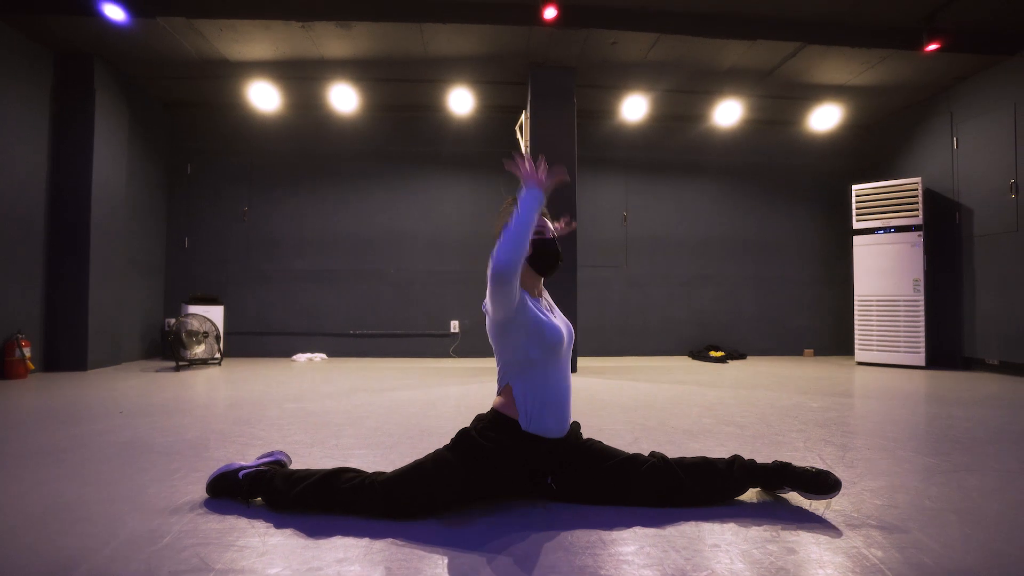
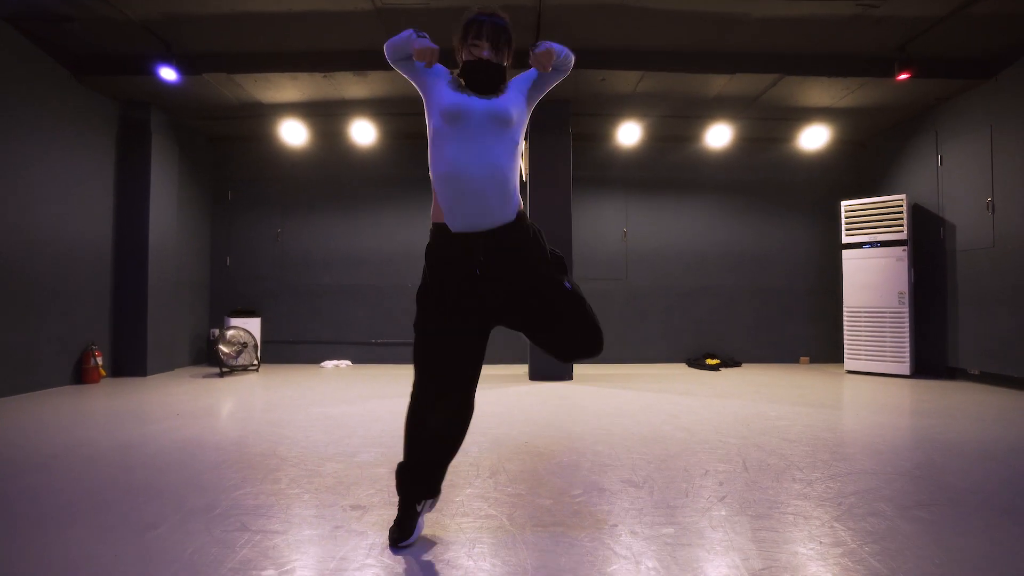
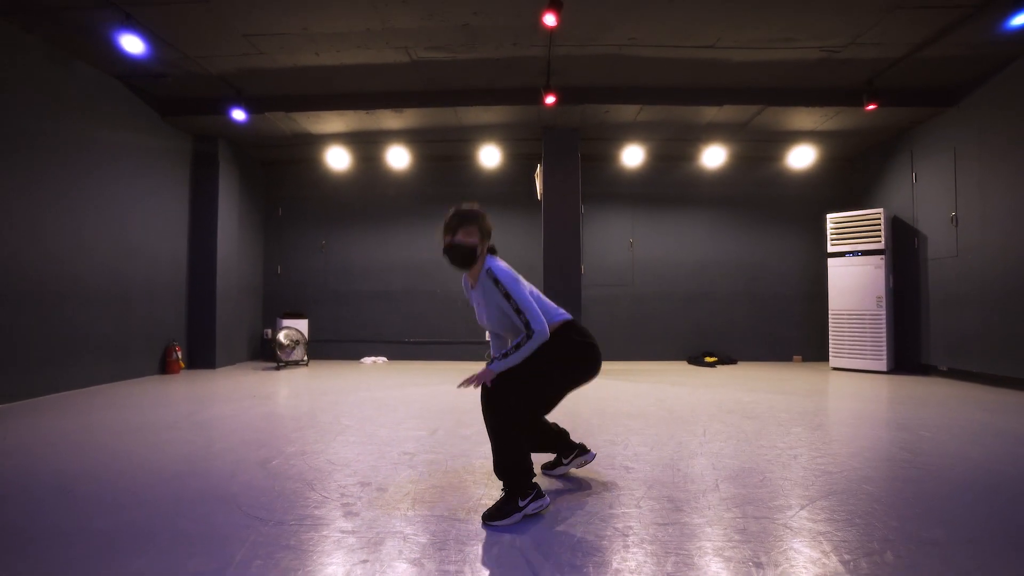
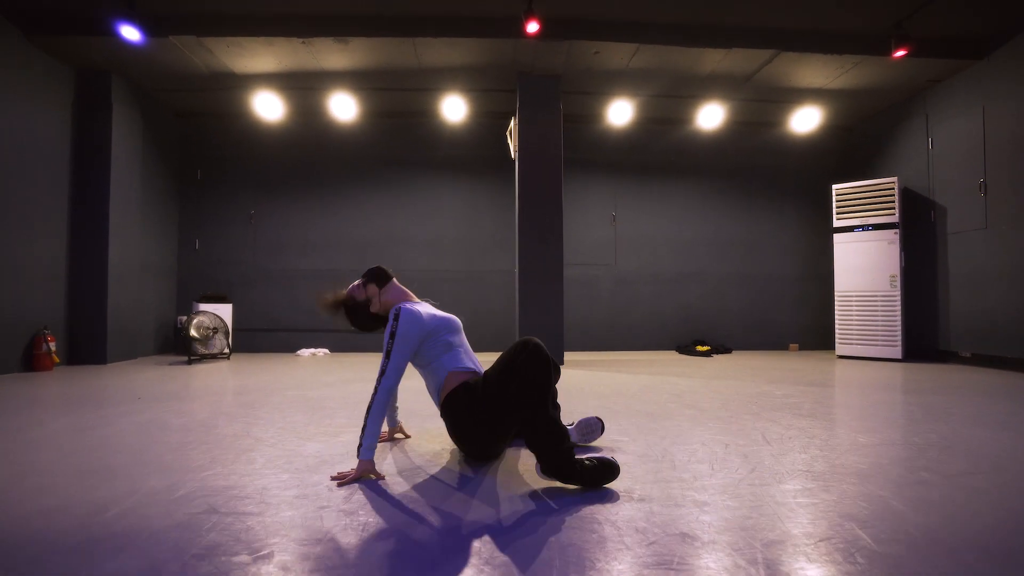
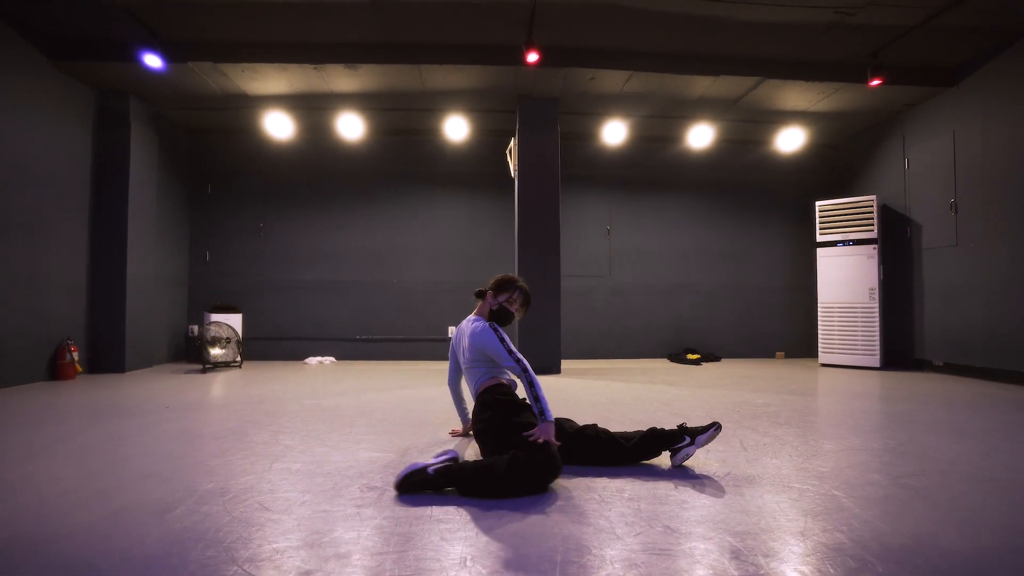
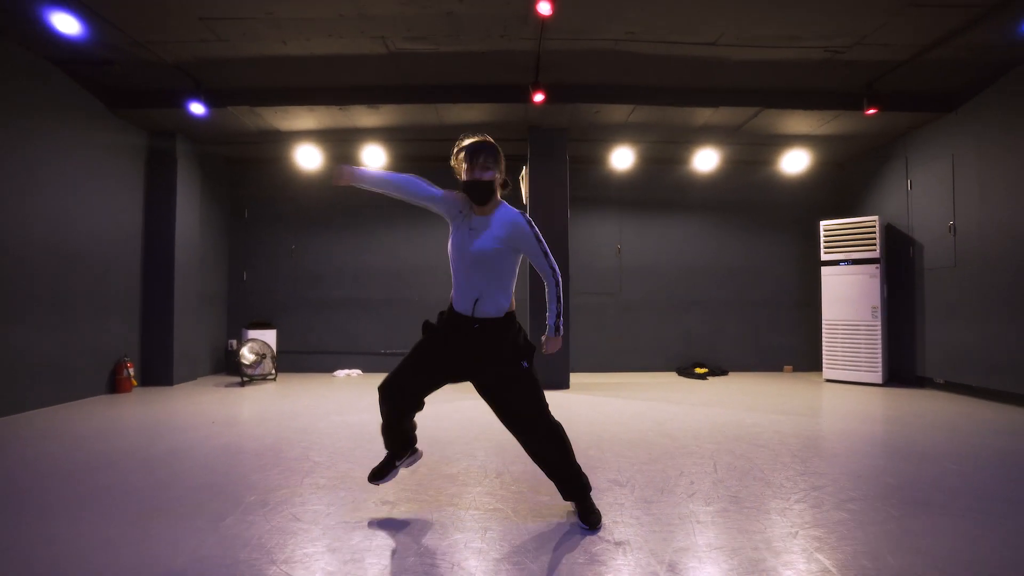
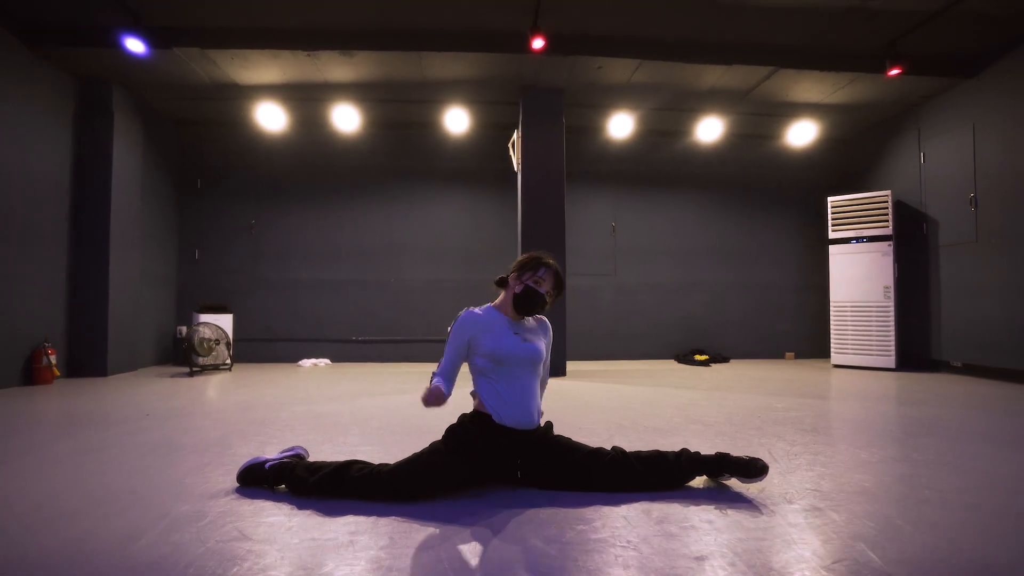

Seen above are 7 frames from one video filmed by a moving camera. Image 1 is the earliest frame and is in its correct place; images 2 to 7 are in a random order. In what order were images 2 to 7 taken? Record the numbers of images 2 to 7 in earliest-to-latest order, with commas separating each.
7, 5, 4, 3, 2, 6
